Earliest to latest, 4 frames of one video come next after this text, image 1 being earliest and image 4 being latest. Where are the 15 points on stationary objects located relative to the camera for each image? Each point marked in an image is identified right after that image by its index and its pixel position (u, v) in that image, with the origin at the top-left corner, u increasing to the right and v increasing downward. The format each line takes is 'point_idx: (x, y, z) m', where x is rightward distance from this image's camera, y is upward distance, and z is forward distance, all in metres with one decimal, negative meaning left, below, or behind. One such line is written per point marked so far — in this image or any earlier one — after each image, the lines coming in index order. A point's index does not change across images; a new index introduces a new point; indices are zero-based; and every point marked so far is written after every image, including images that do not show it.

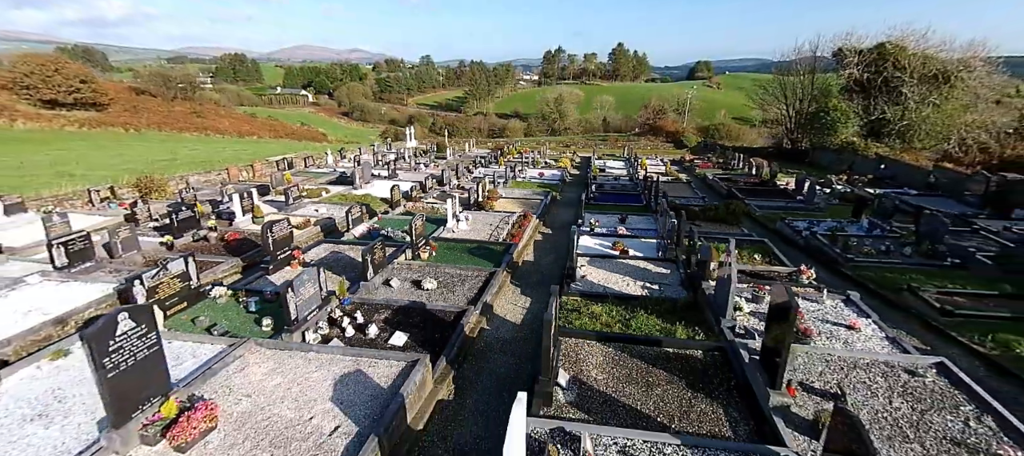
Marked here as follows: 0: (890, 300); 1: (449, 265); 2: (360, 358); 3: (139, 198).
0: (+9.2, -1.7, +10.3) m
1: (-1.8, -1.1, +12.3) m
2: (-2.6, -2.2, +7.3) m
3: (-16.9, +1.3, +19.0) m
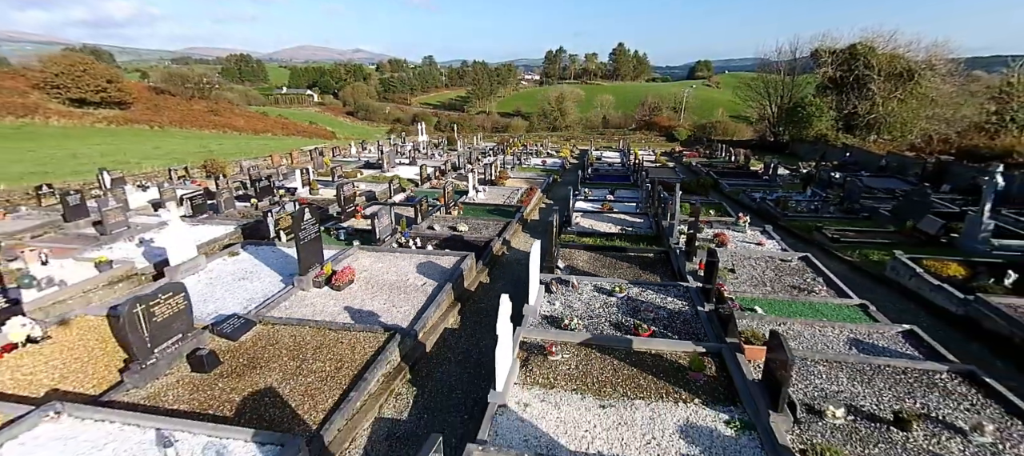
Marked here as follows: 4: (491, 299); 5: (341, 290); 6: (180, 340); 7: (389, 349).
0: (+9.6, -0.2, +14.0) m
1: (-1.4, +0.4, +16.1) m
2: (-2.2, -0.8, +11.1) m
3: (-16.4, +2.8, +22.9) m
4: (-0.5, -1.7, +9.8) m
5: (-3.7, -1.3, +9.2) m
6: (-5.2, -1.8, +6.7) m
7: (-2.0, -1.9, +6.7) m
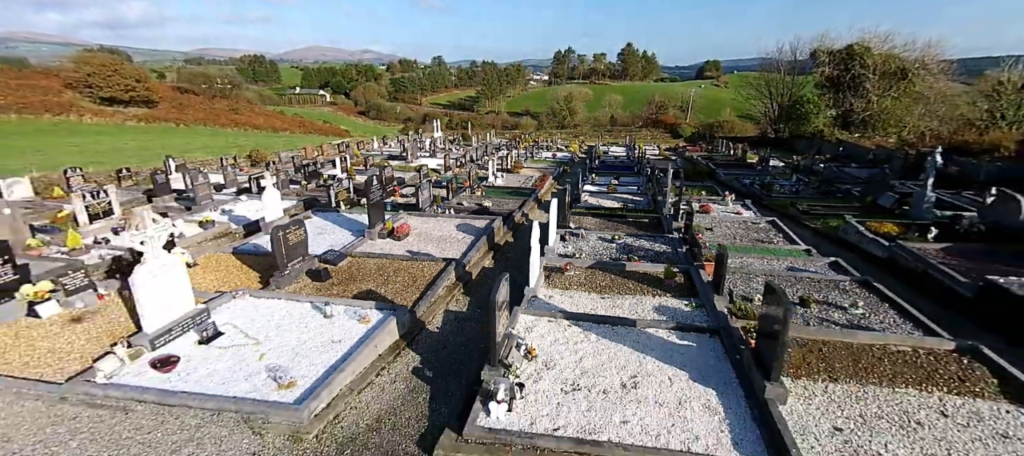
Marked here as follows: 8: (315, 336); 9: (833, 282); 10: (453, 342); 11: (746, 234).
0: (+10.3, +0.7, +16.4) m
1: (-0.7, +1.4, +18.7) m
2: (-1.5, +0.2, +13.6) m
3: (-15.6, +3.9, +25.7) m
4: (+0.1, -0.7, +12.3) m
5: (-3.1, -0.3, +11.7) m
6: (-4.6, -0.7, +9.3) m
7: (-1.4, -0.9, +9.3) m
8: (-3.1, -1.7, +6.6) m
9: (+6.3, -1.1, +8.3) m
10: (-1.0, -1.9, +7.1) m
11: (+6.6, -0.2, +11.9) m
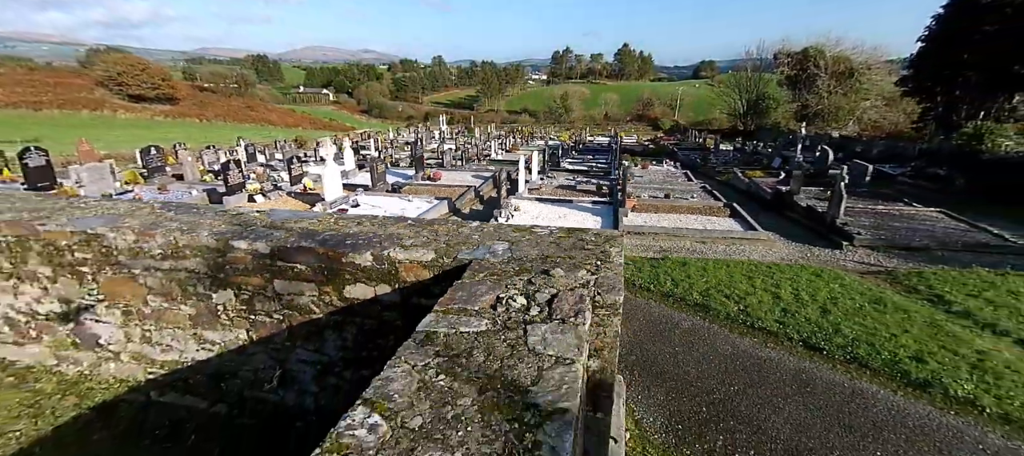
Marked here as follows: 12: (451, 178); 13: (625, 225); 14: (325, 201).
0: (+10.2, +3.0, +22.7) m
1: (-0.8, +3.7, +24.9) m
2: (-1.7, +2.6, +19.9) m
3: (-15.7, +6.2, +31.9) m
4: (0.0, +1.7, +18.6) m
5: (-3.2, +2.0, +18.0) m
6: (-4.8, +1.6, +15.6) m
7: (-1.5, +1.4, +15.5) m
8: (-3.2, +0.6, +12.8) m
9: (+6.2, +1.3, +14.6) m
10: (-1.1, +0.4, +13.3) m
11: (+6.5, +2.2, +18.2) m
12: (-2.8, +2.3, +19.1) m
13: (+2.8, +0.1, +10.6) m
14: (-5.5, +0.8, +12.5) m
